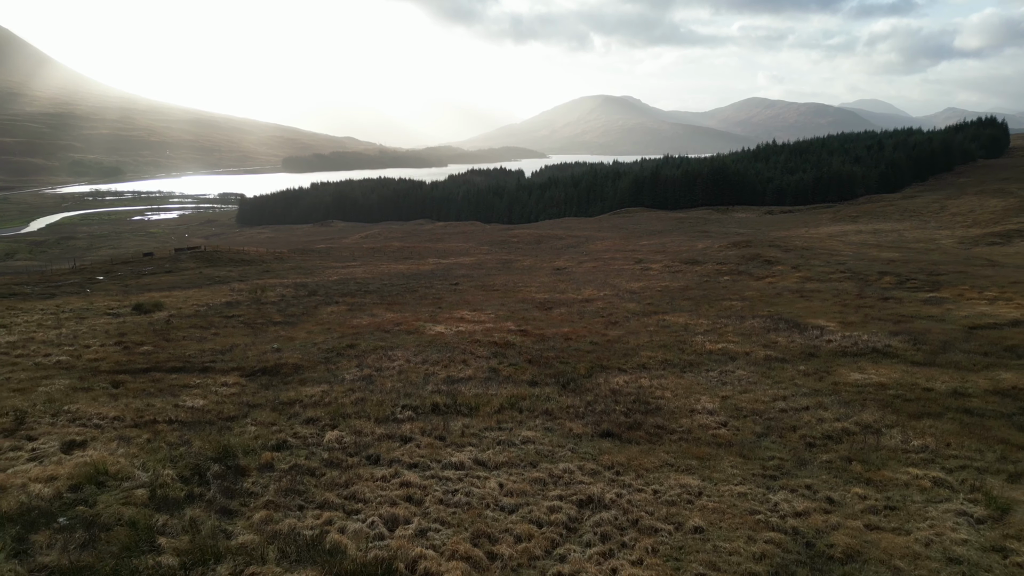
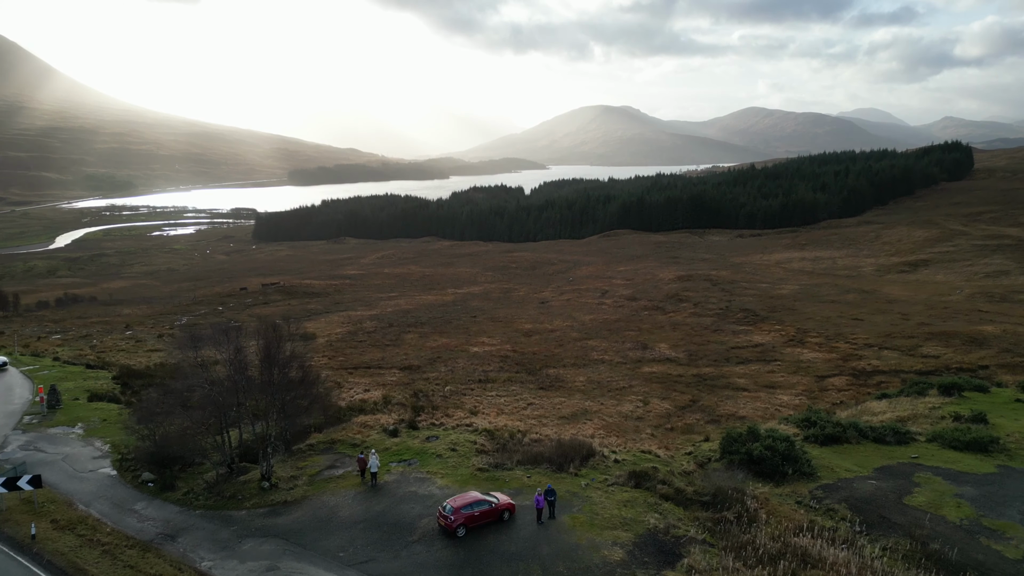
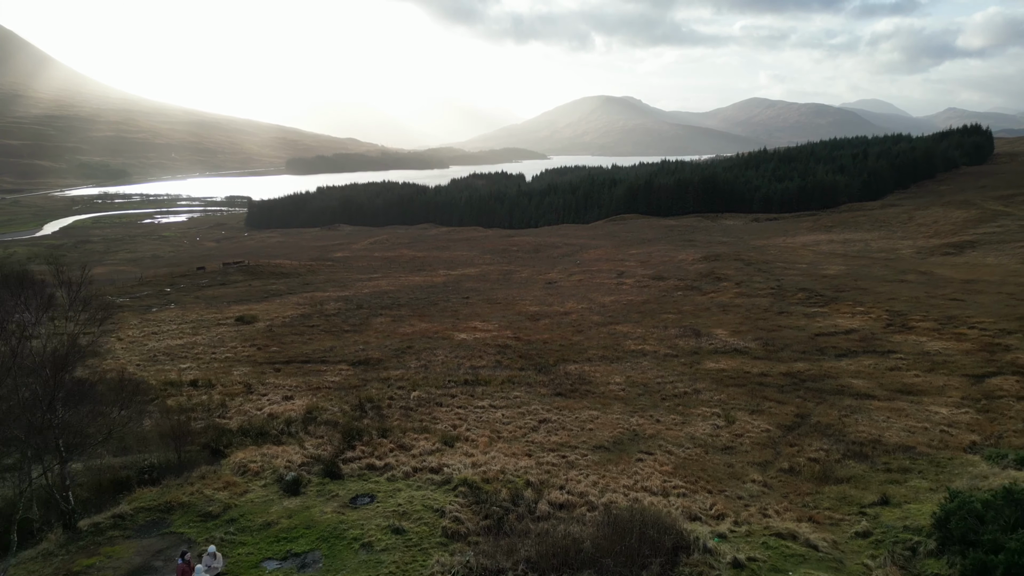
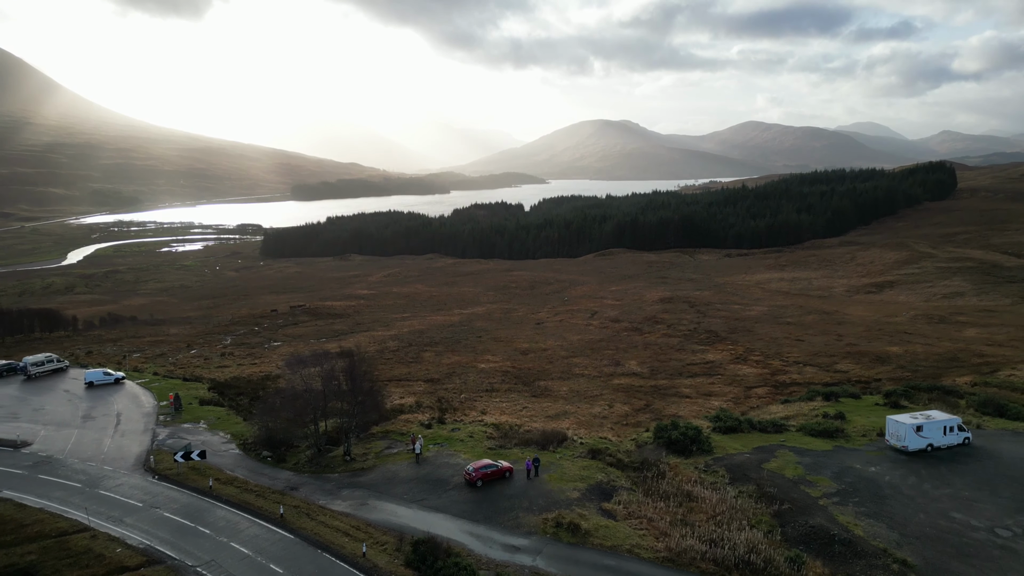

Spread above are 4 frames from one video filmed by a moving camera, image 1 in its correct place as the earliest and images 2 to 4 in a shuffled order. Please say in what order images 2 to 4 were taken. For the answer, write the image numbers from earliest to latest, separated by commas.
3, 2, 4
